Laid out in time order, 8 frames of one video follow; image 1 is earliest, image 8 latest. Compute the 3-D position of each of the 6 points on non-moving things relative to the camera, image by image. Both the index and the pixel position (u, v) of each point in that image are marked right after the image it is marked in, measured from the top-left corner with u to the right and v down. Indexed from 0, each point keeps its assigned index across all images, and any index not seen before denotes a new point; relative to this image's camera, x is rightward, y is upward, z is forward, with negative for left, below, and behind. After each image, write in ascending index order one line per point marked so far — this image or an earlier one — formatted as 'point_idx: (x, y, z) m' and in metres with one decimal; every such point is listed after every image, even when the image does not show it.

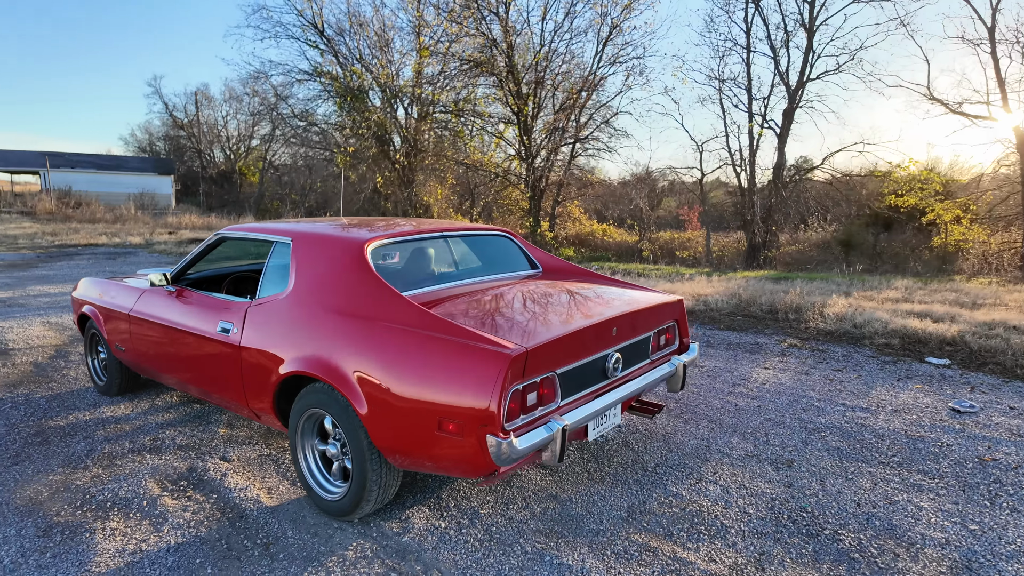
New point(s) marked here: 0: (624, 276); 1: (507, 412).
0: (+2.0, +0.2, +10.6) m
1: (0.0, -0.4, +2.0) m
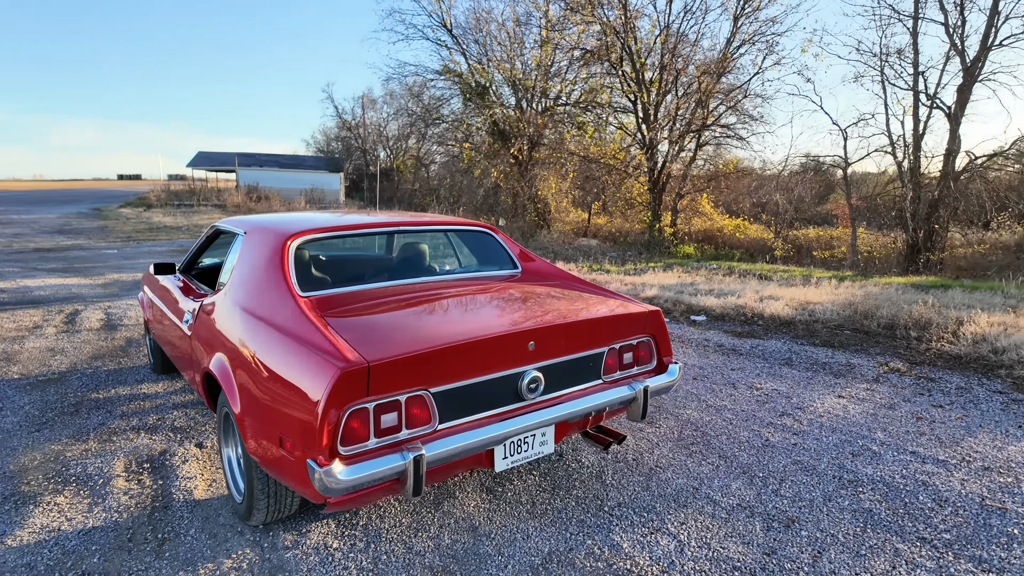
0: (+3.6, +0.2, +9.6) m
1: (-0.5, -0.4, +1.8) m
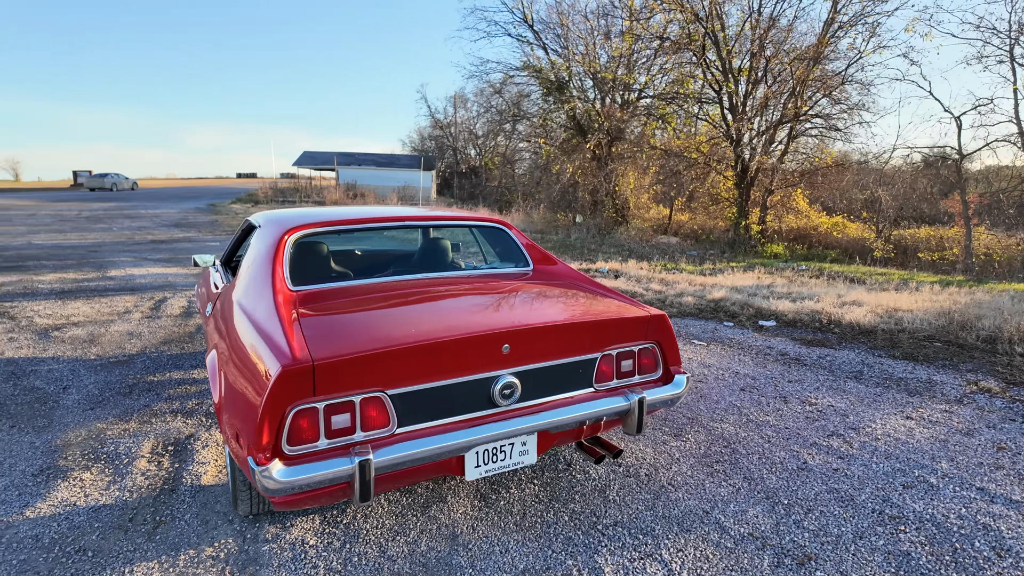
0: (+4.6, +0.1, +8.9) m
1: (-0.7, -0.4, +1.7) m
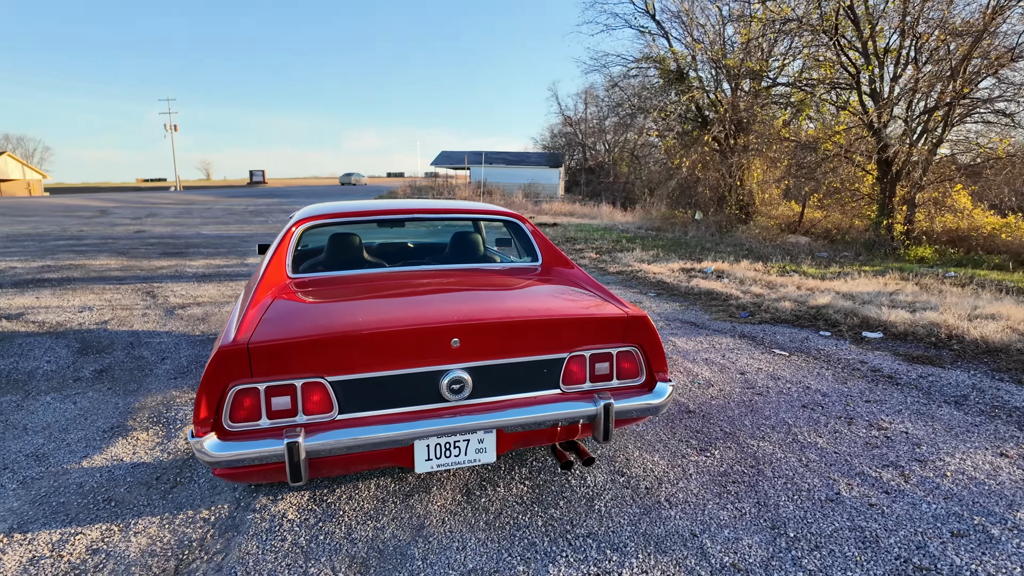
0: (+5.8, 0.0, +7.6) m
1: (-0.9, -0.4, +1.8) m
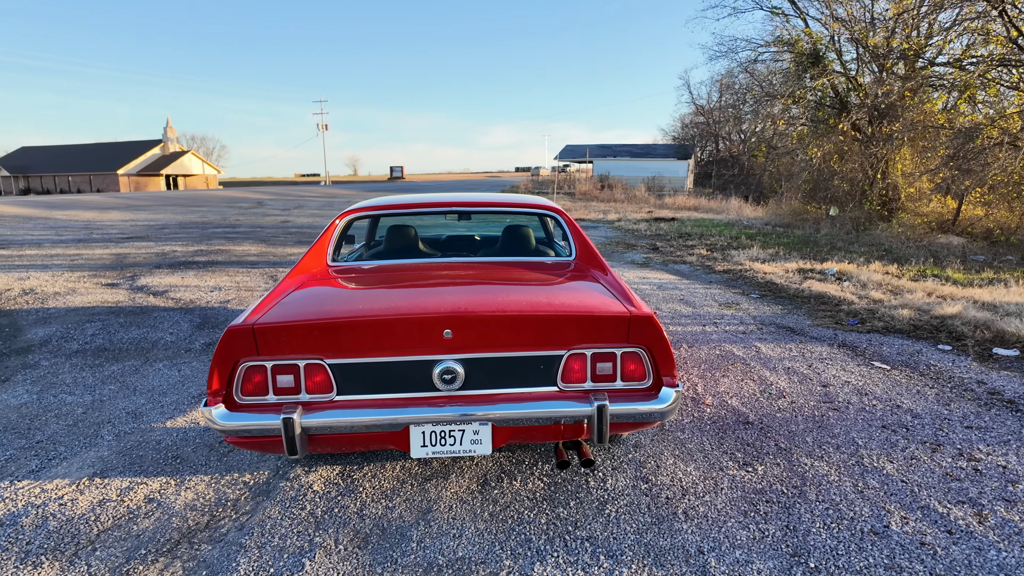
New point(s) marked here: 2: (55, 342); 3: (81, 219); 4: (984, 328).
0: (+6.8, -0.2, +6.3) m
1: (-0.9, -0.3, +2.0) m
2: (-3.7, -0.4, +4.9) m
3: (-13.8, +2.2, +19.5) m
4: (+4.0, -0.3, +5.0) m
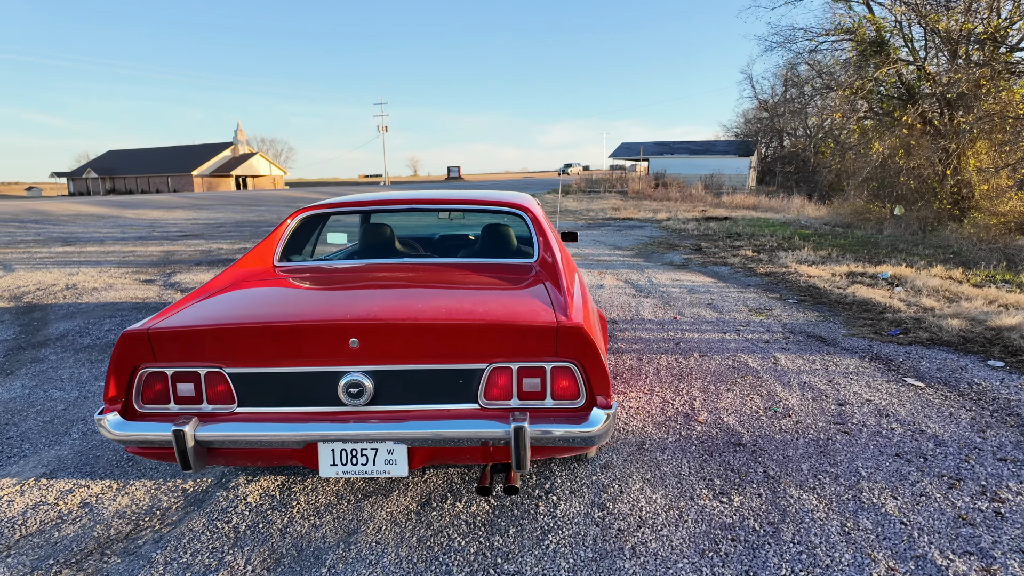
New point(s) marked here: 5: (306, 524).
0: (+6.9, -0.3, +5.4) m
1: (-1.2, -0.3, +1.9) m
2: (-3.7, -0.4, +5.0) m
3: (-12.3, +2.4, +20.6) m
4: (+4.0, -0.4, +4.5) m
5: (-0.8, -0.9, +2.3) m
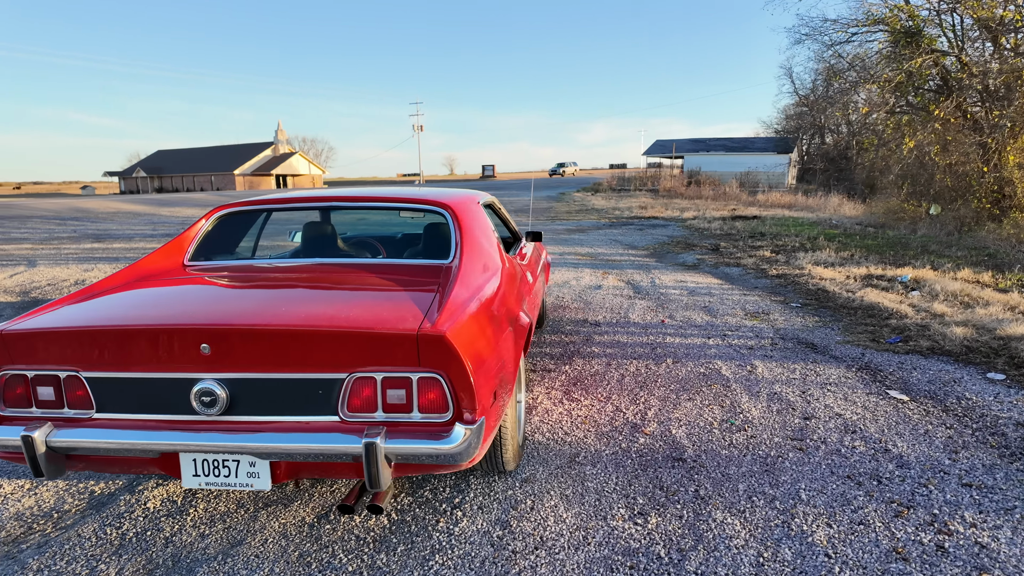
0: (+6.8, -0.3, +4.9) m
1: (-1.6, -0.3, +1.9) m
2: (-3.9, -0.4, +5.1) m
3: (-11.5, +2.5, +21.2) m
4: (+3.7, -0.4, +4.1) m
5: (-1.1, -0.9, +2.2) m
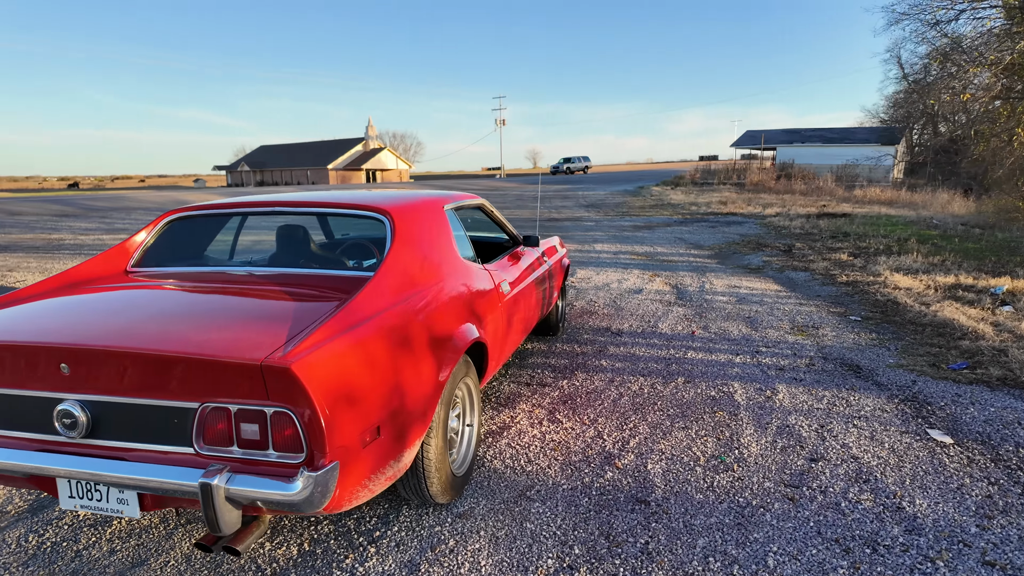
0: (+6.8, -0.6, +3.7) m
1: (-1.9, -0.4, +1.9) m
2: (-3.7, -0.3, +5.4) m
3: (-9.0, +2.9, +22.3) m
4: (+3.6, -0.6, +3.3) m
5: (-1.4, -0.9, +2.1) m
